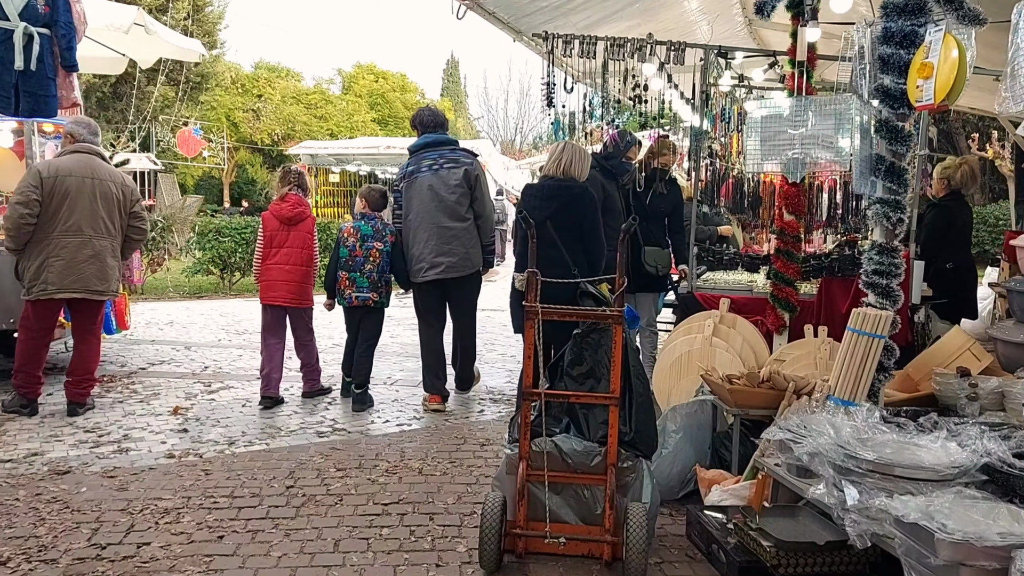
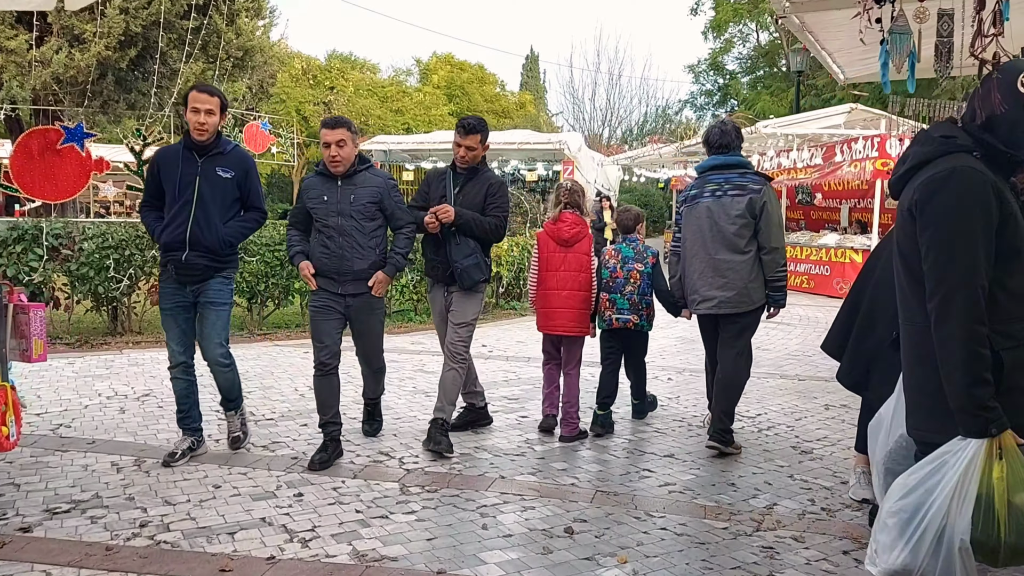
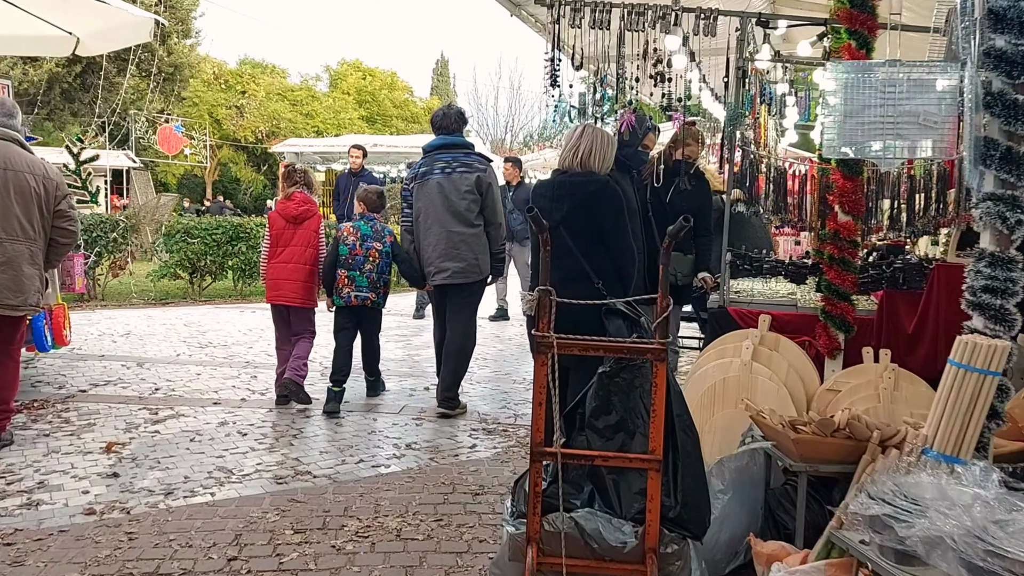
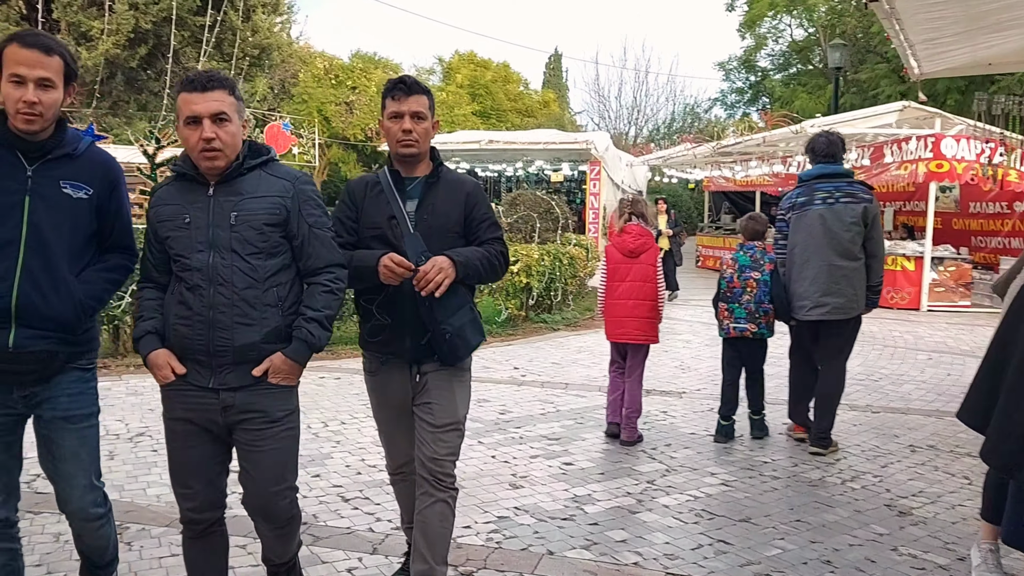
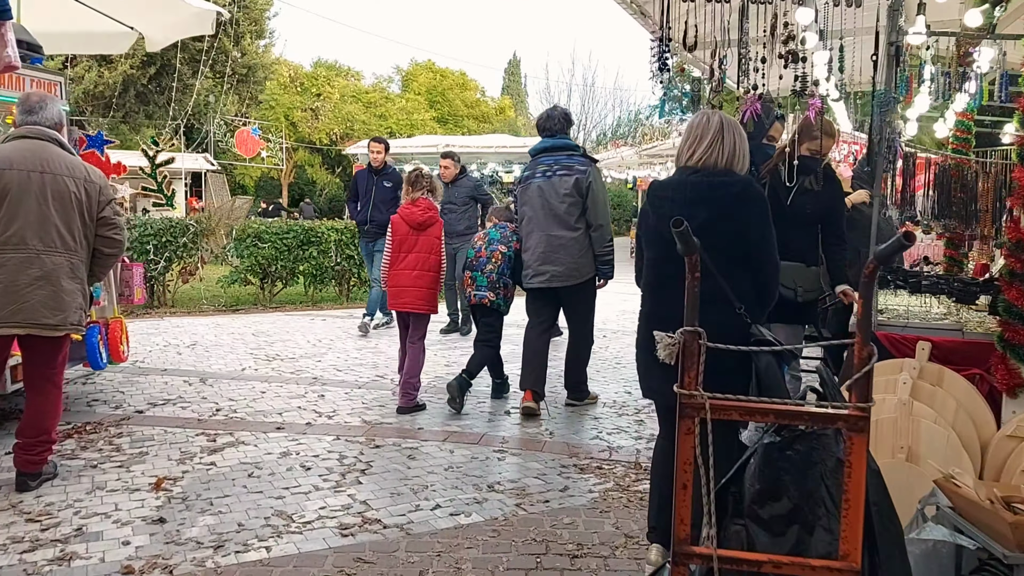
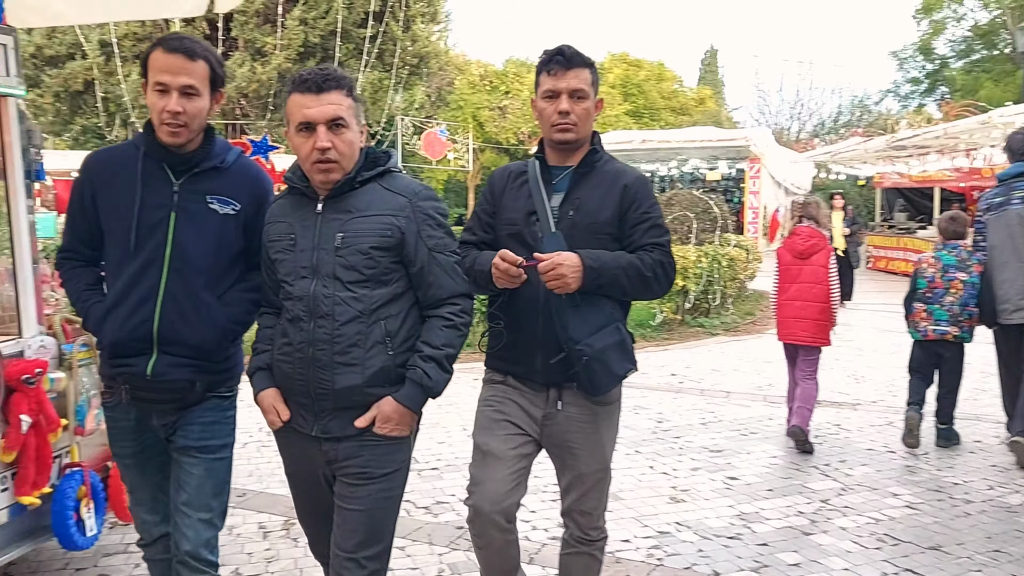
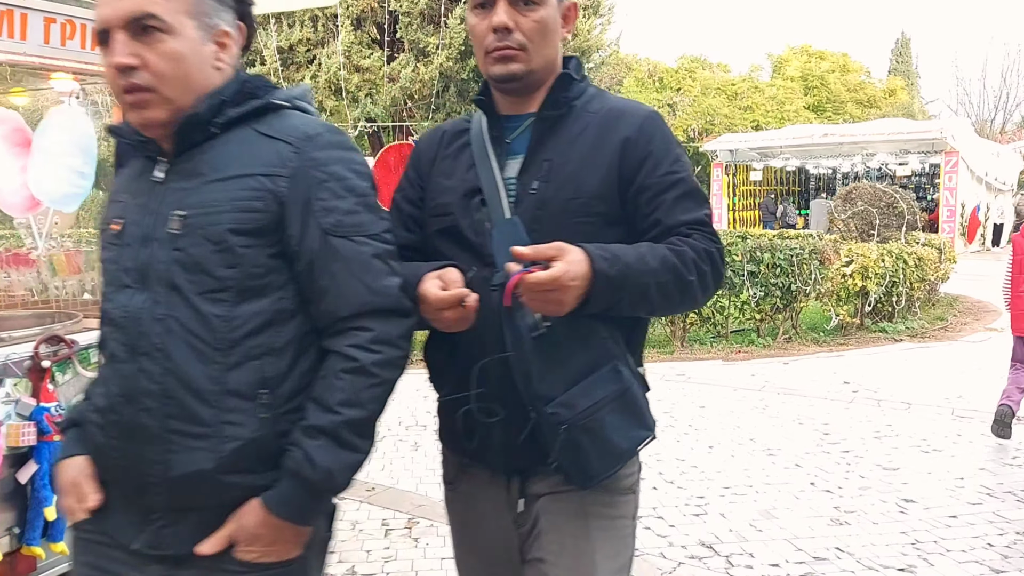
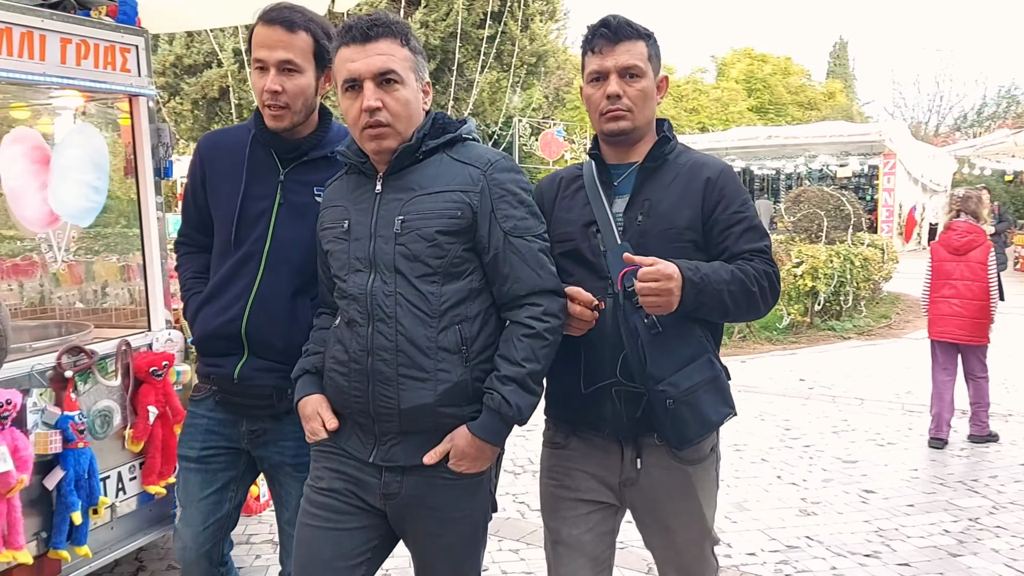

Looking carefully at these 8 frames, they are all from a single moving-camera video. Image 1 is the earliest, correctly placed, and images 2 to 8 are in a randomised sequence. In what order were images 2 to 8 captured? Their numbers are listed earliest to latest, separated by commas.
3, 5, 2, 4, 6, 8, 7
